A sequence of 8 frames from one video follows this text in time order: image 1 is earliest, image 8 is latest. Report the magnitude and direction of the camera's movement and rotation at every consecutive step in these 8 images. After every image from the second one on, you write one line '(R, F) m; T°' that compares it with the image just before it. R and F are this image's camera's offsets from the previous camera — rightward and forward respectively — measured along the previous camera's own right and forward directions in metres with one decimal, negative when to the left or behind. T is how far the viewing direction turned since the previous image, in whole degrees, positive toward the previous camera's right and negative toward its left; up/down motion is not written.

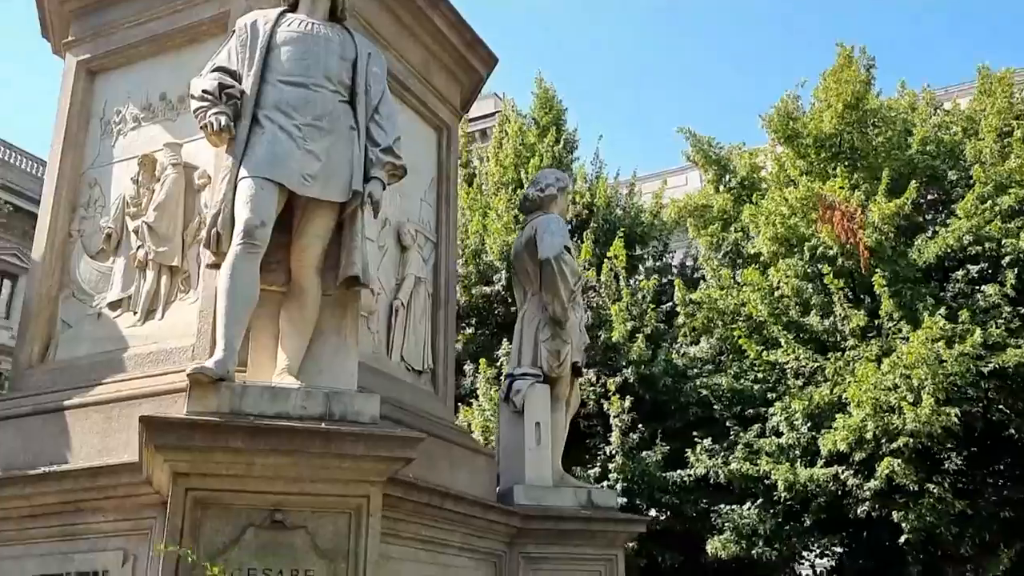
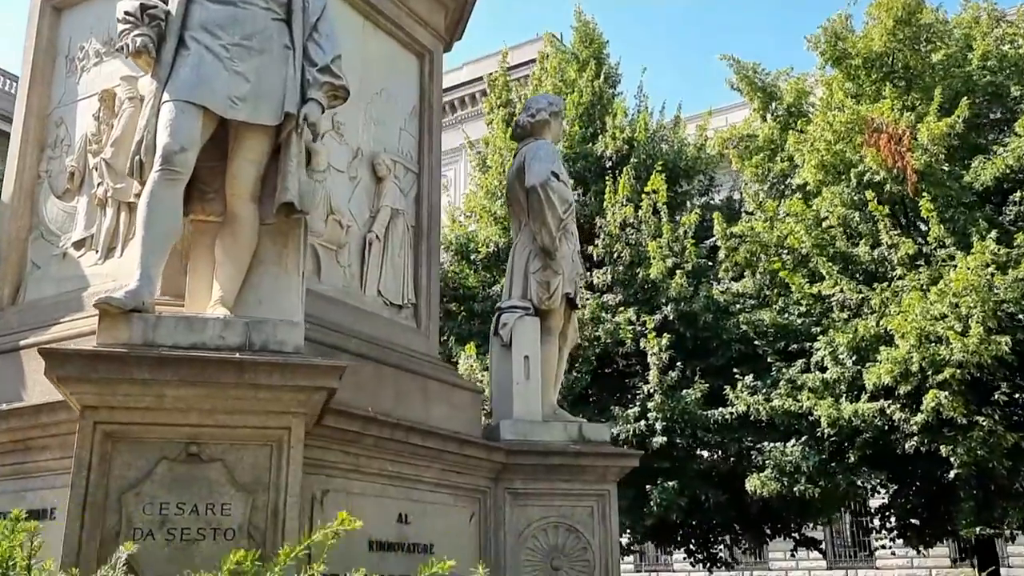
(+0.7, +0.4) m; -4°
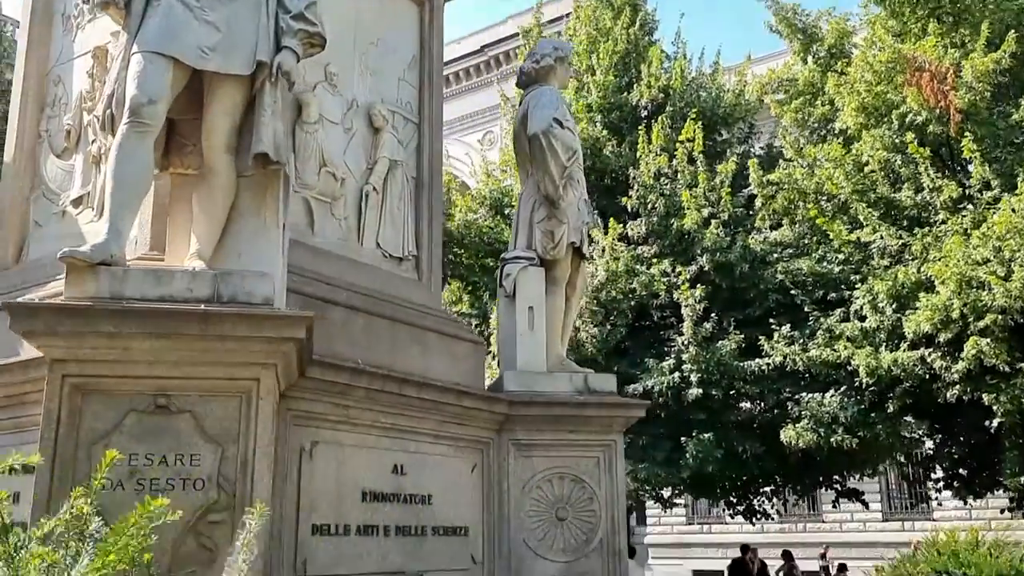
(+0.4, +0.1) m; -3°
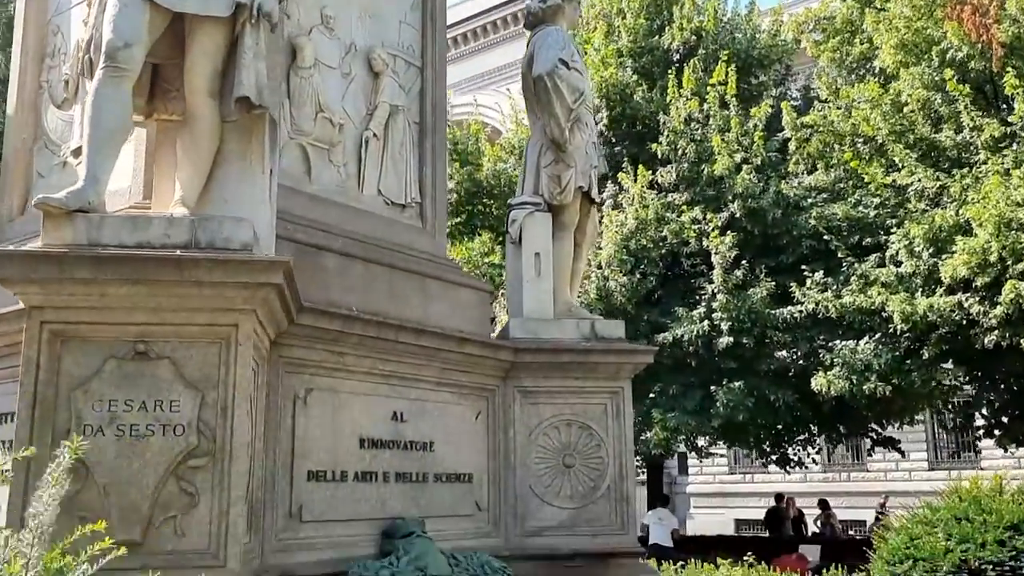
(+0.3, +0.1) m; -3°
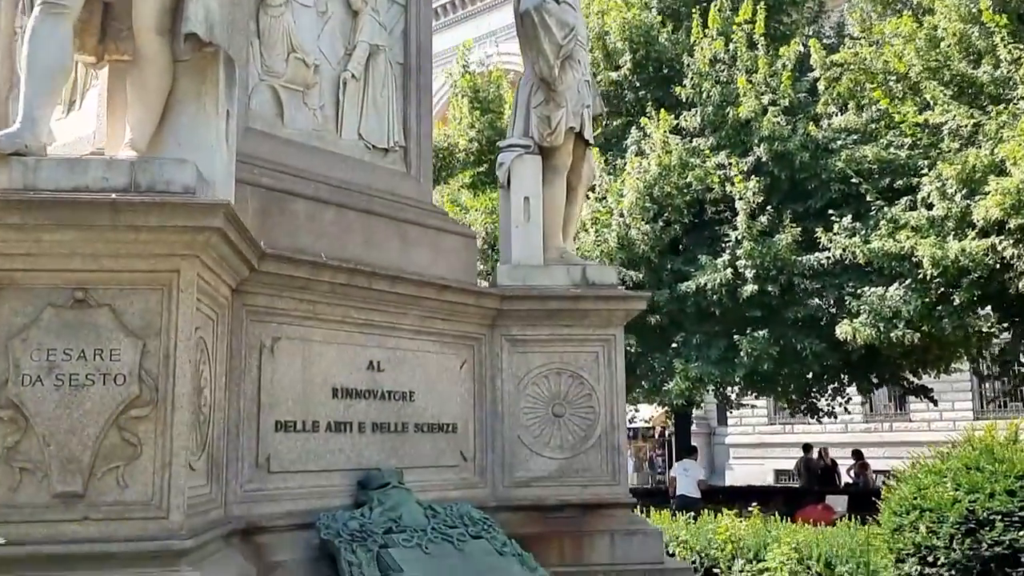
(+0.4, +0.2) m; -3°
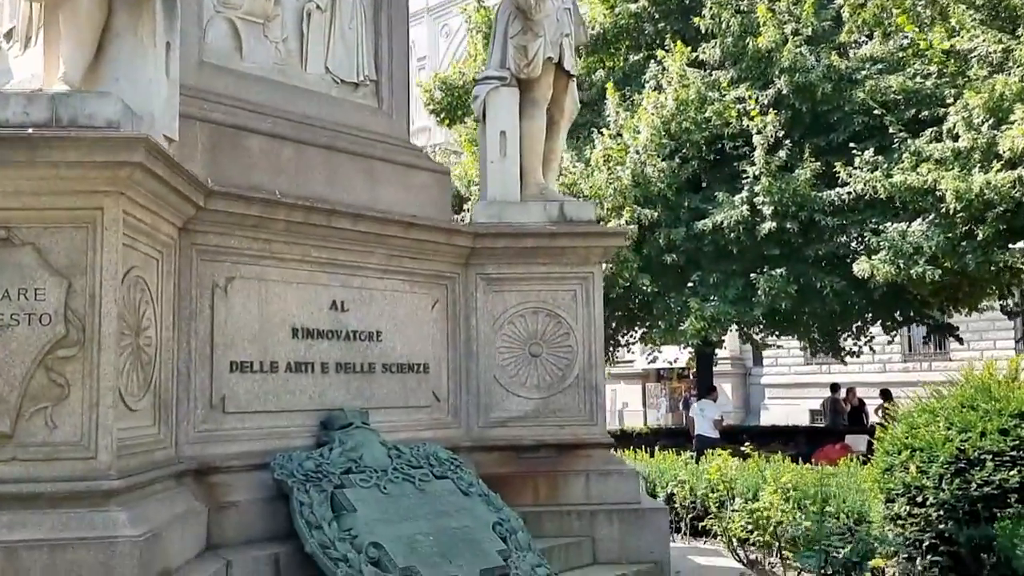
(+0.5, +0.2) m; -2°
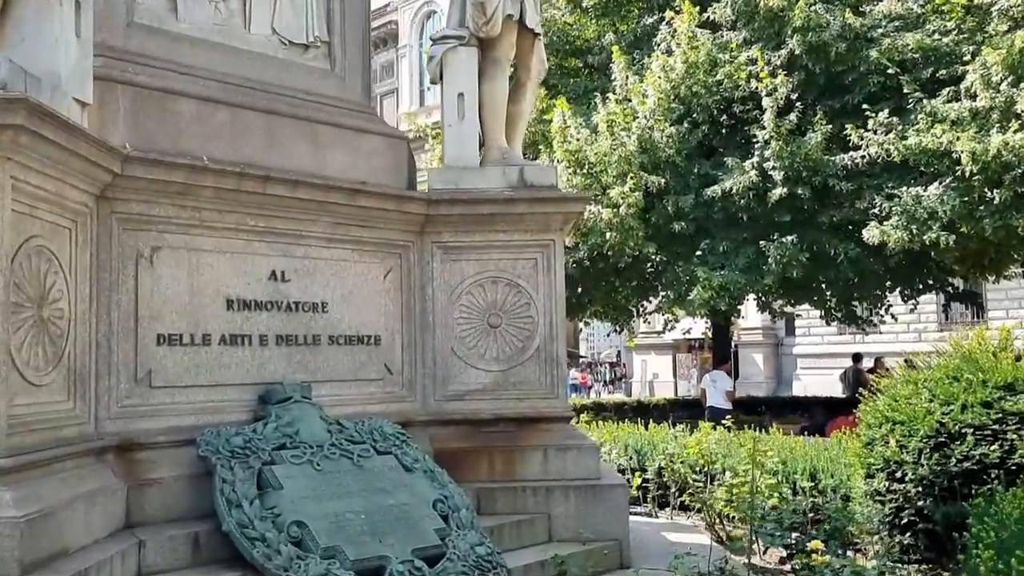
(+0.6, +0.3) m; -2°
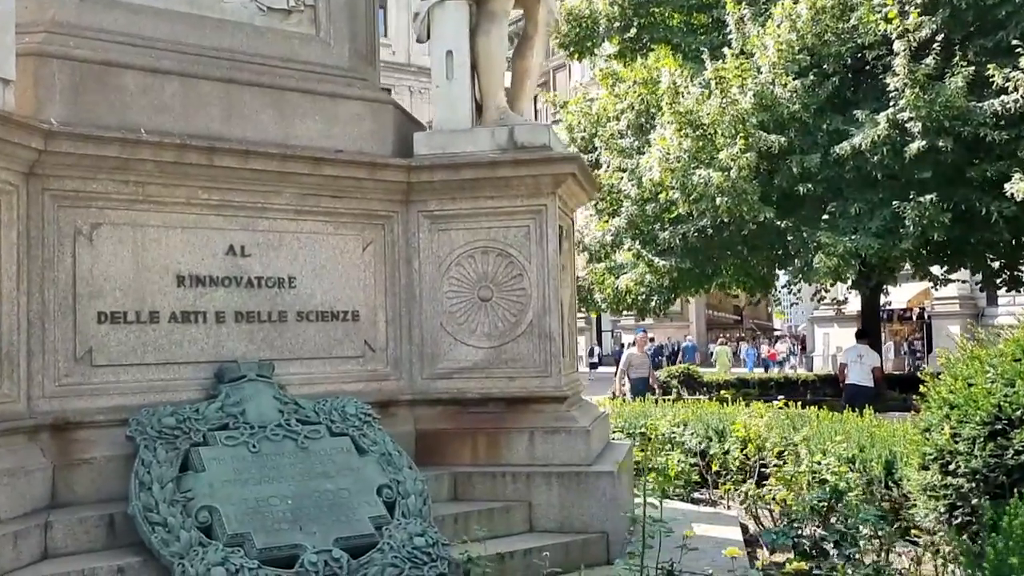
(+1.3, +0.7) m; -11°
